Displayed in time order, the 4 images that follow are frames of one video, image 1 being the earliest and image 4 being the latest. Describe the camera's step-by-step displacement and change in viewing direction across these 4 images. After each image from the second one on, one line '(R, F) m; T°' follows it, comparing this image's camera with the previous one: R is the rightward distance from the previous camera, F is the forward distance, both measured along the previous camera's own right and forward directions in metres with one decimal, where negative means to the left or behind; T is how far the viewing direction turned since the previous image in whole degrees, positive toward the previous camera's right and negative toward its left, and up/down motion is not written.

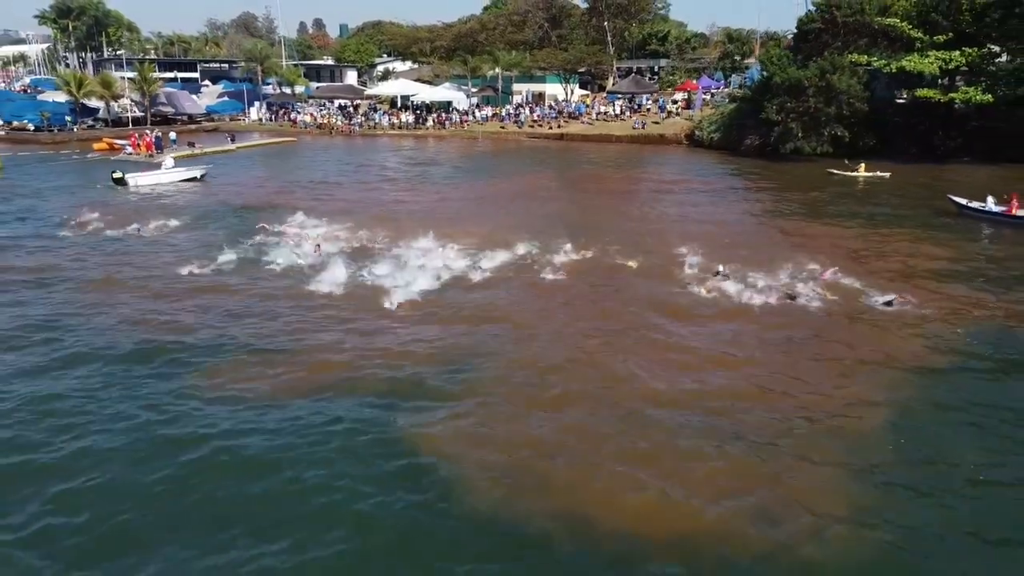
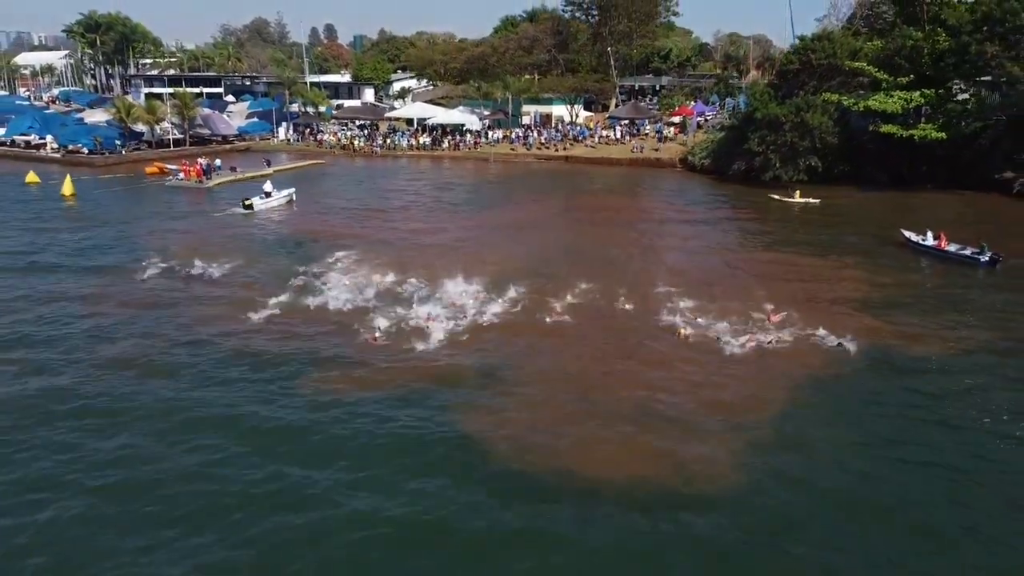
(-0.1, -4.3) m; -1°
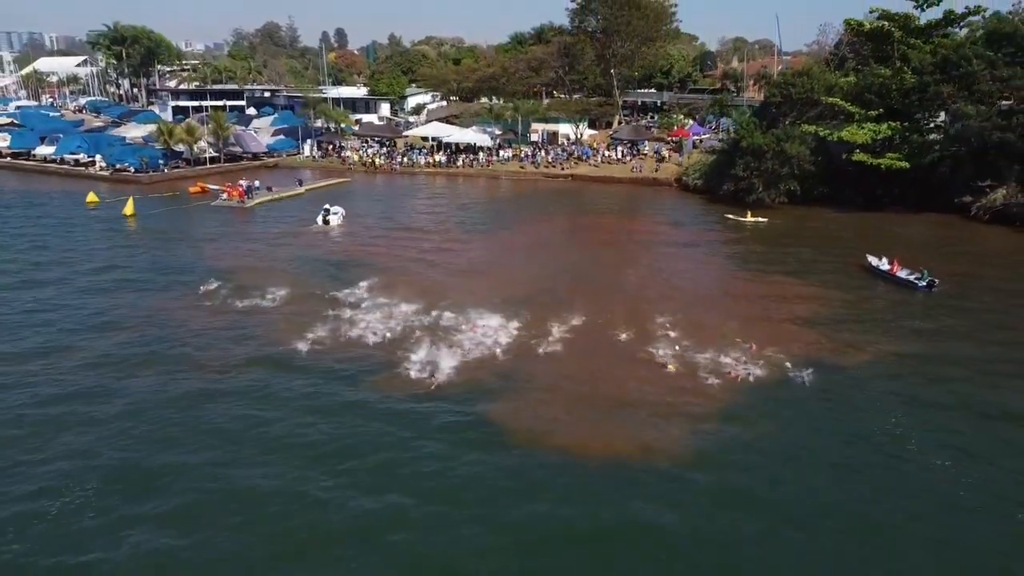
(-0.2, -4.5) m; 0°
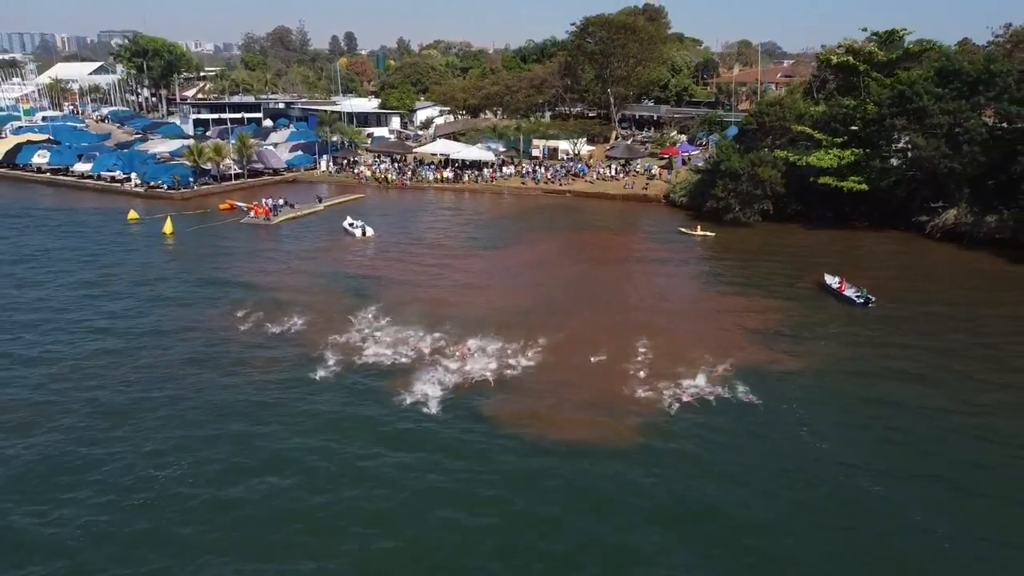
(+0.5, -4.6) m; -1°
